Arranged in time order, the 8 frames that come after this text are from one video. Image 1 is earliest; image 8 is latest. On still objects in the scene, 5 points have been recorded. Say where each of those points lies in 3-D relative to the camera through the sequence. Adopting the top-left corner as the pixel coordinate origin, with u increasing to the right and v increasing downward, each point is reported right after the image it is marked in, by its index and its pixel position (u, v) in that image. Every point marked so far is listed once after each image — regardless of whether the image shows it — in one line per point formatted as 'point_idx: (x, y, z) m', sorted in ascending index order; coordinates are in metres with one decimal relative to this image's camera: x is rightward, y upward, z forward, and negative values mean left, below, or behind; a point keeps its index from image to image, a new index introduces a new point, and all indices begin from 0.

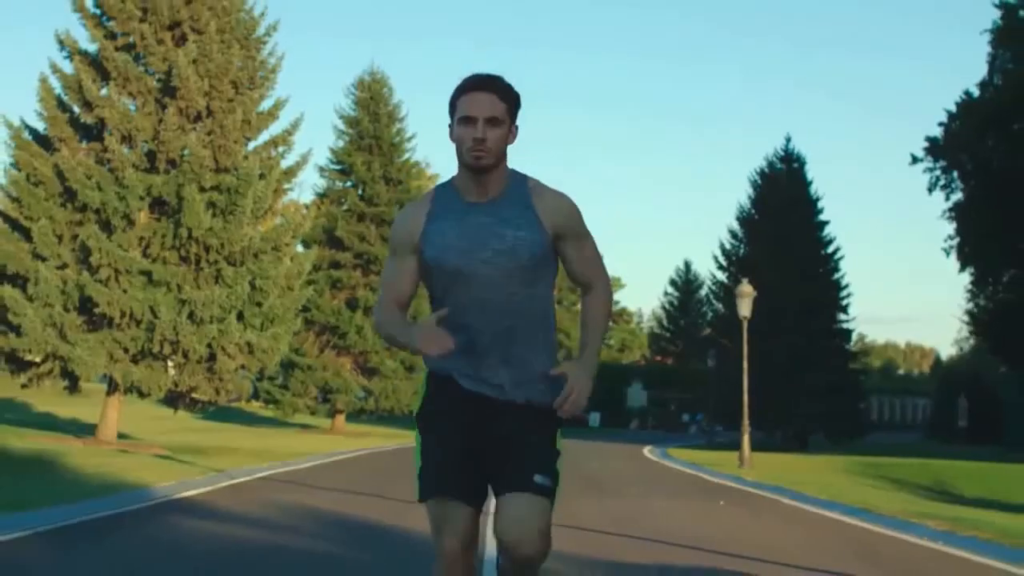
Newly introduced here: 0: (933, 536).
0: (+4.3, -2.5, +14.0) m
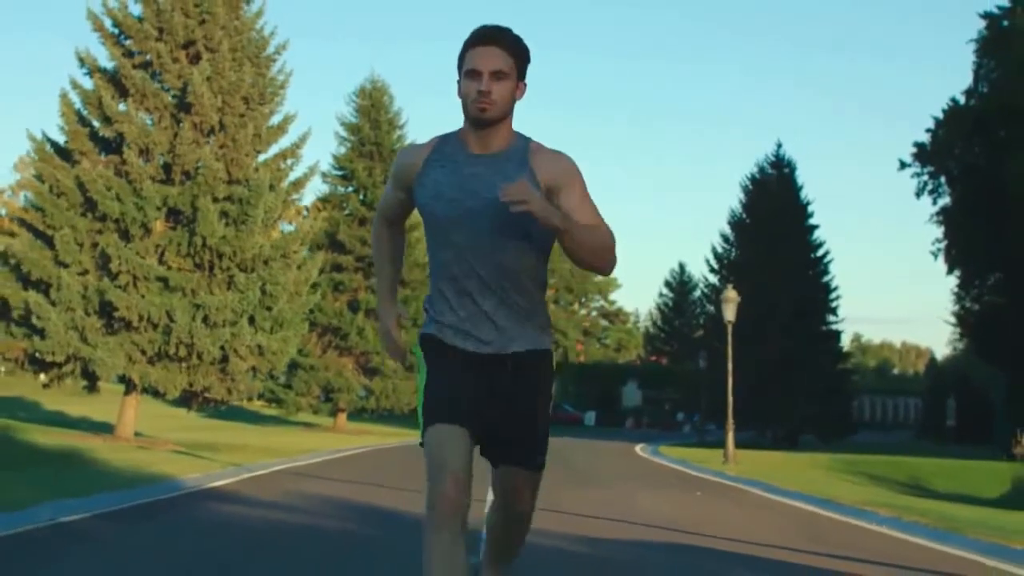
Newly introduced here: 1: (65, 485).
0: (+4.2, -2.6, +15.7) m
1: (-5.6, -2.5, +17.7) m
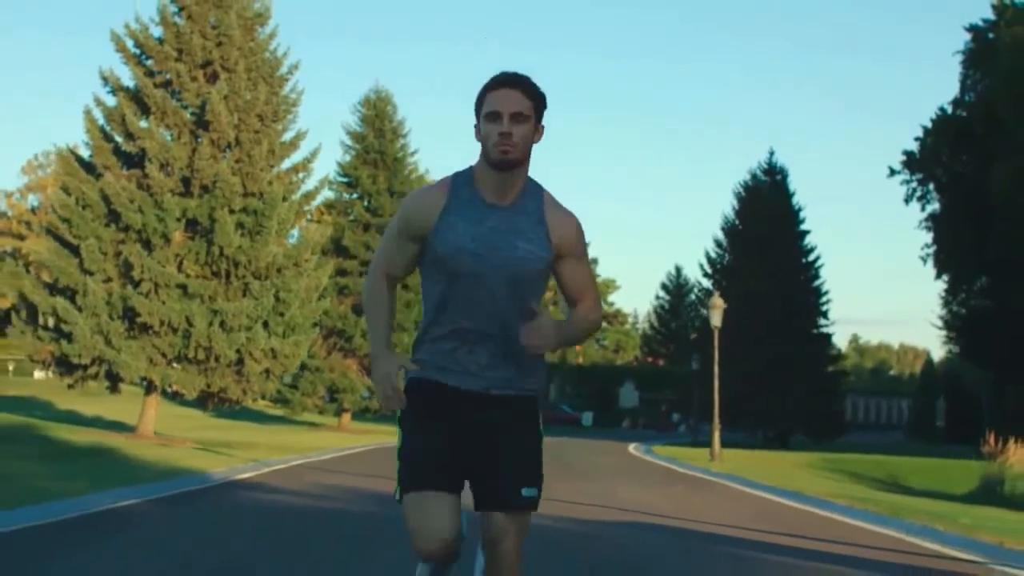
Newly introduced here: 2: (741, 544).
0: (+4.2, -2.8, +17.6) m
1: (-5.7, -2.6, +19.6) m
2: (+2.2, -2.4, +13.2) m
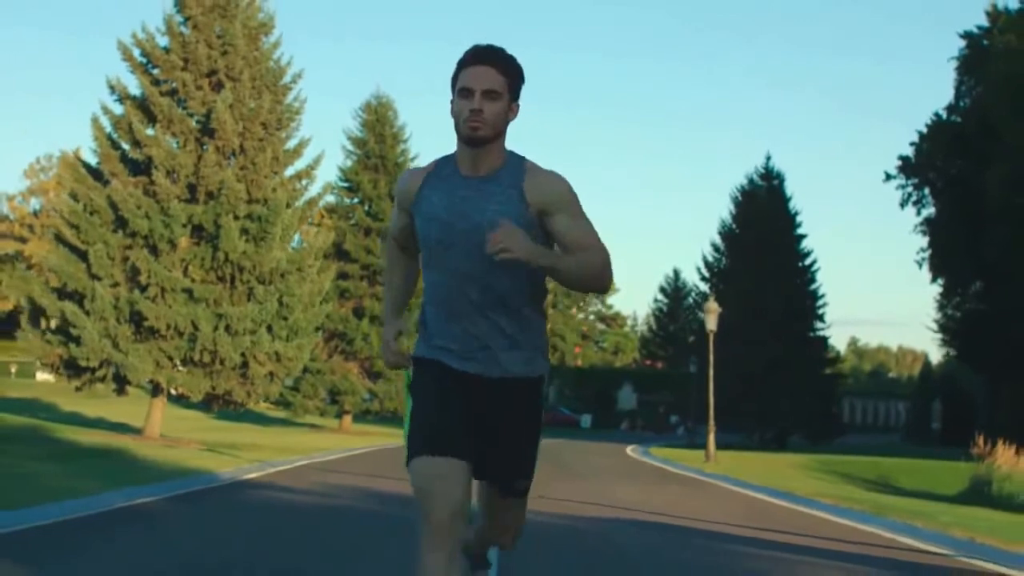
0: (+4.2, -2.9, +18.2) m
1: (-5.7, -2.7, +20.2) m
2: (+2.2, -2.5, +13.9) m
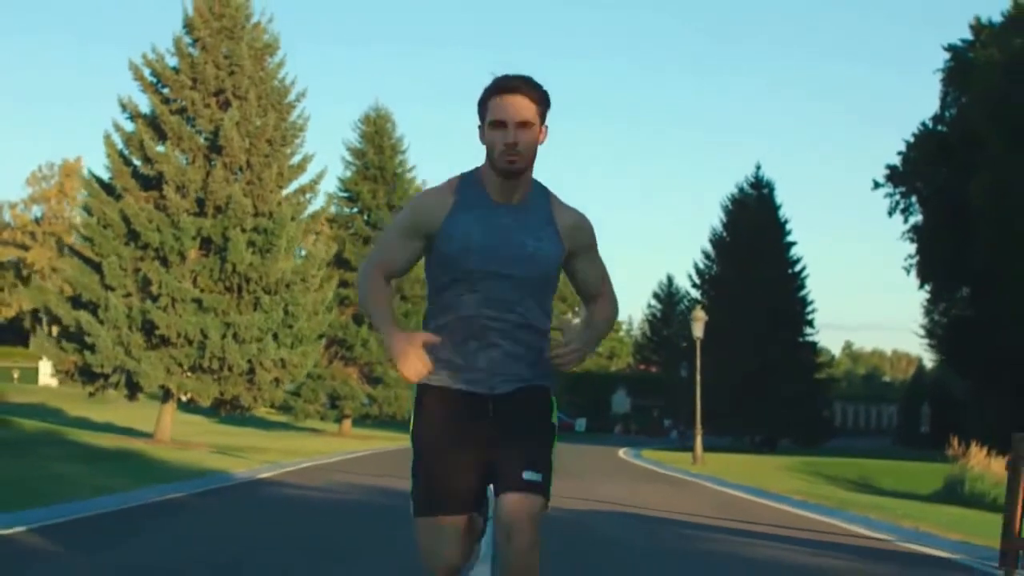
0: (+4.1, -3.0, +19.8) m
1: (-5.8, -2.9, +21.7) m
2: (+2.1, -2.6, +15.4) m
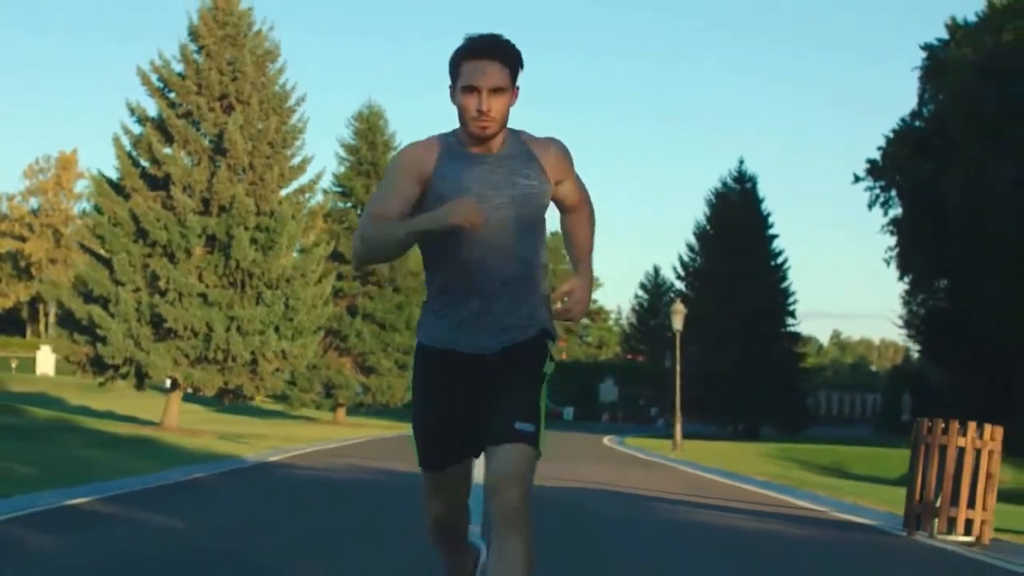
0: (+3.9, -3.0, +21.7) m
1: (-6.0, -2.9, +23.6) m
2: (+2.0, -2.7, +17.4) m
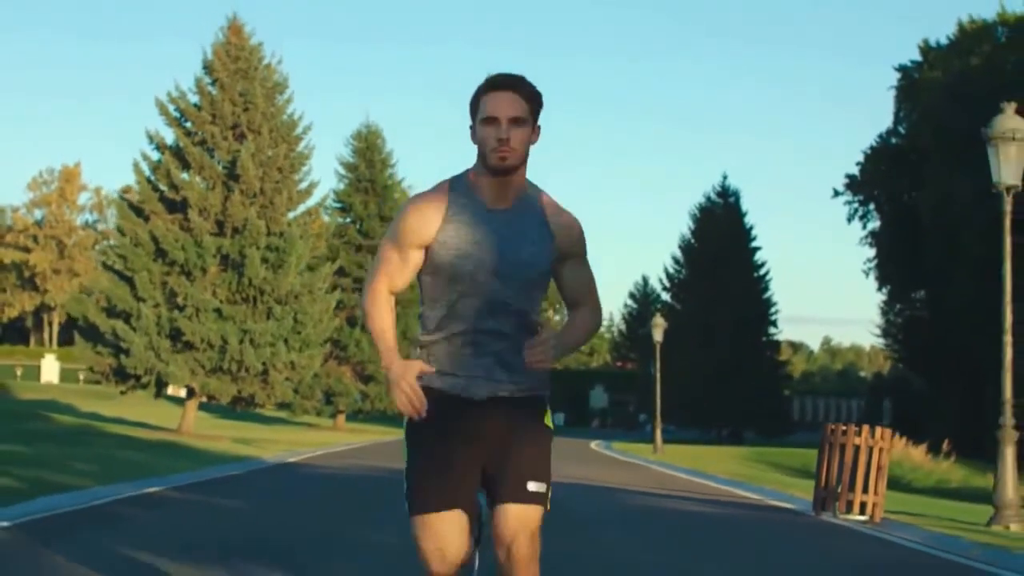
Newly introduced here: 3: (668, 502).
0: (+3.7, -3.4, +24.7) m
1: (-6.1, -3.3, +26.5) m
2: (+1.8, -3.0, +20.3) m
3: (+2.0, -2.9, +19.0) m
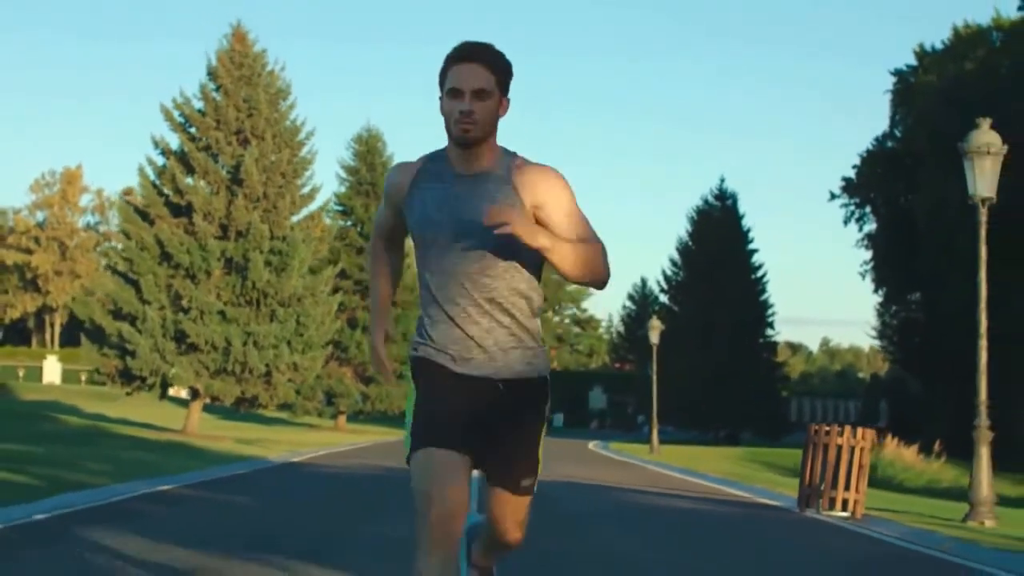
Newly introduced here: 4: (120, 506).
0: (+3.7, -3.5, +25.4) m
1: (-6.1, -3.4, +27.2) m
2: (+1.8, -3.1, +21.0) m
3: (+2.0, -3.0, +19.7) m
4: (-4.6, -2.5, +16.1) m
